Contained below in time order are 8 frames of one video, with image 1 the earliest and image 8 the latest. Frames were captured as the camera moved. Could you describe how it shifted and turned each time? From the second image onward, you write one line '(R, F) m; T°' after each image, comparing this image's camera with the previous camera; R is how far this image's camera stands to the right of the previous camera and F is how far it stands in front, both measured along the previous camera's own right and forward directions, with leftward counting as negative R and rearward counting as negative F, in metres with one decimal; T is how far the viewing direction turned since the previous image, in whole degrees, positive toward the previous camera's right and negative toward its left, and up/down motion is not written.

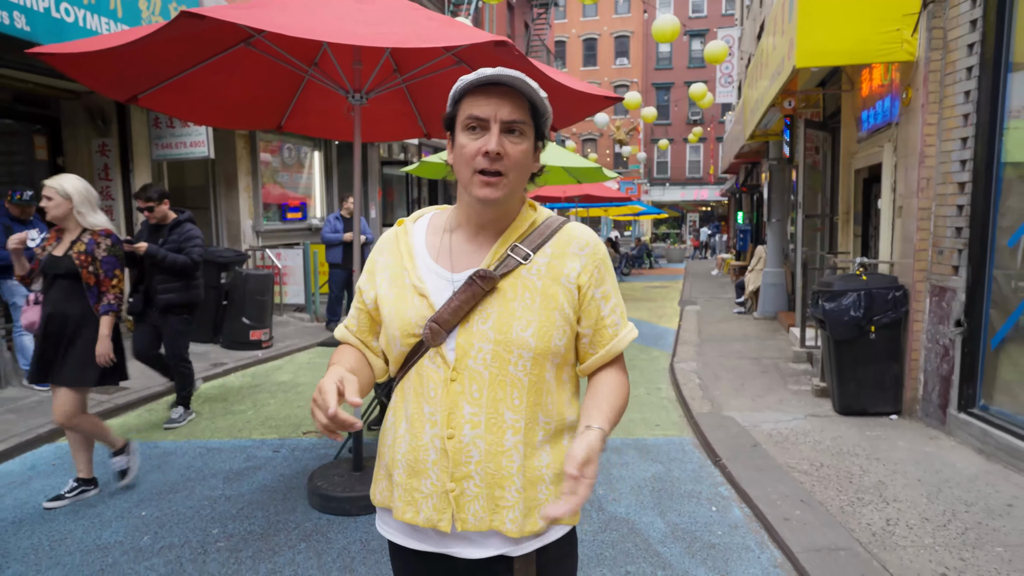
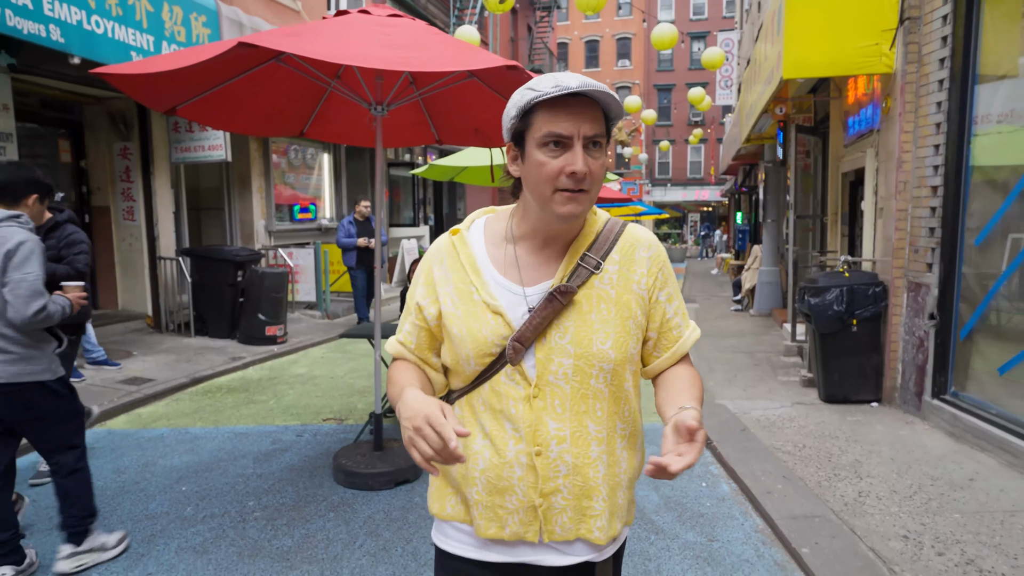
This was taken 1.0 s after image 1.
(0.0, -0.4) m; 0°
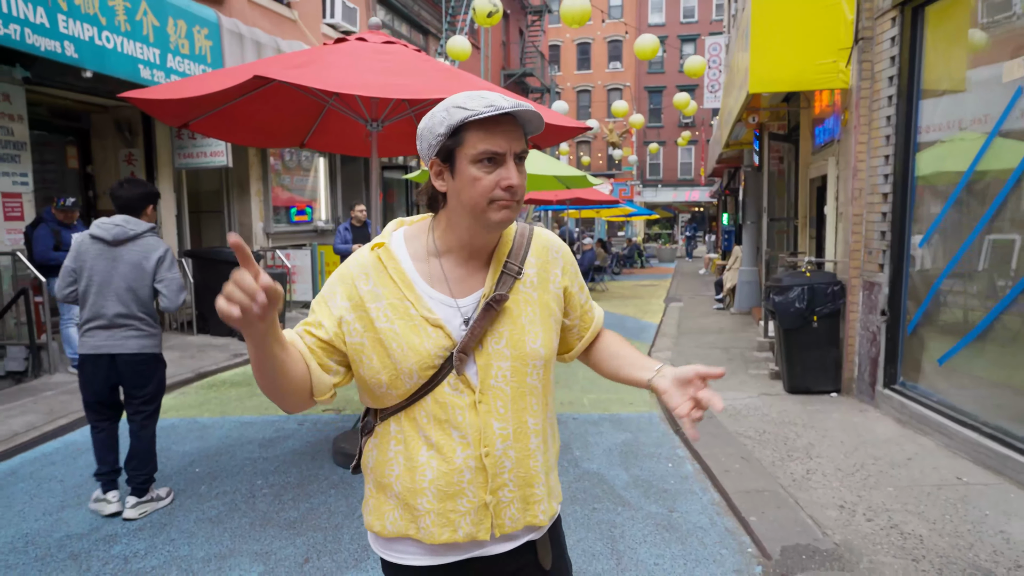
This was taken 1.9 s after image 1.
(+0.1, -0.4) m; +1°
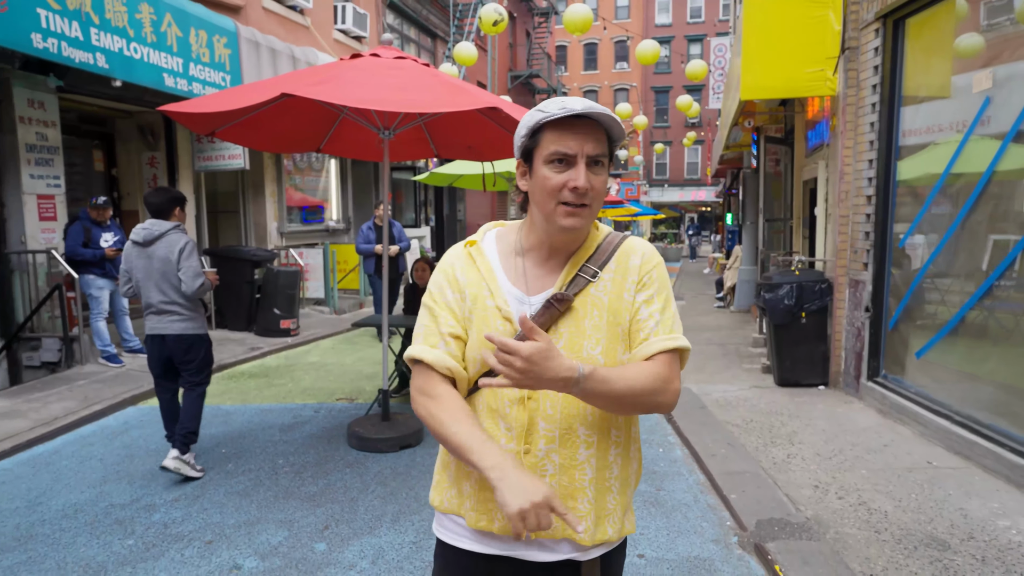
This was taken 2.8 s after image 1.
(0.0, -0.3) m; -1°
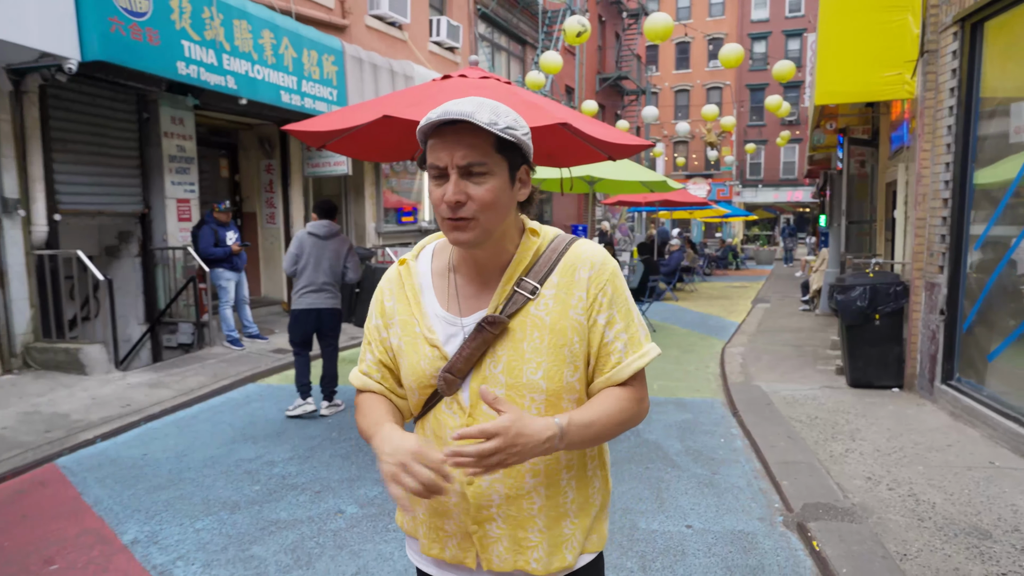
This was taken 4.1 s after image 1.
(+0.1, -0.5) m; -8°
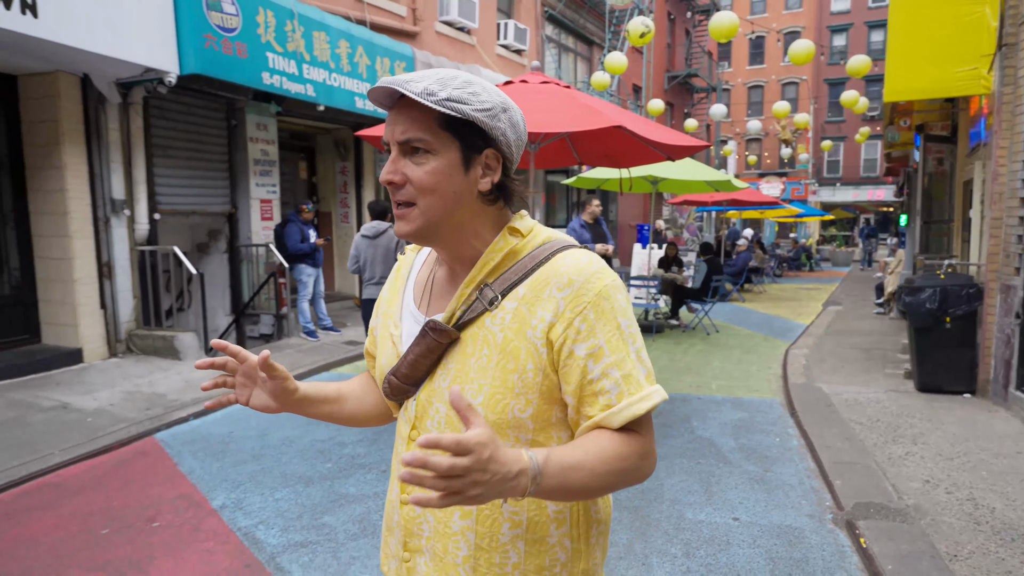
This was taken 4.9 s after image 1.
(+0.1, -0.2) m; -6°
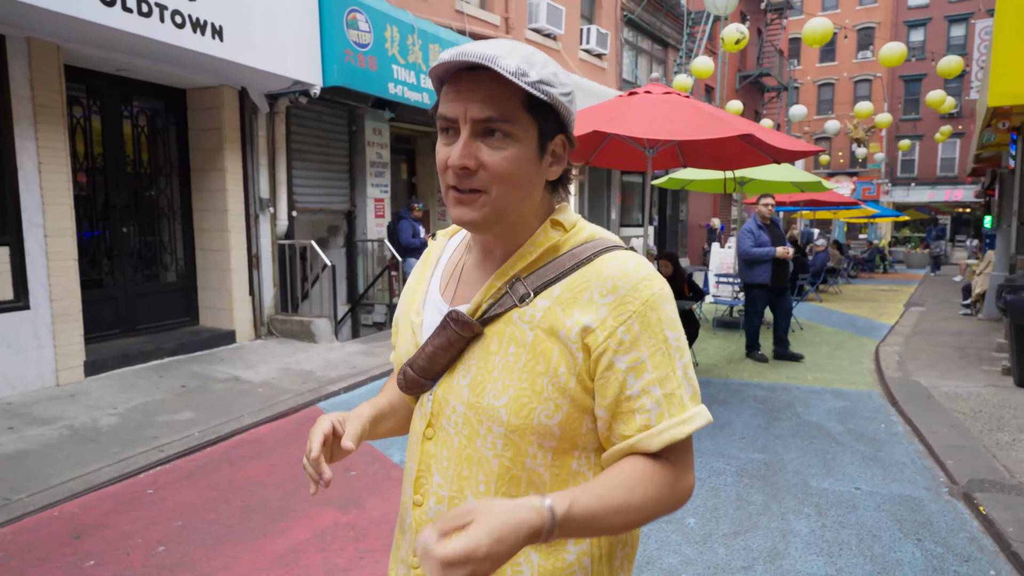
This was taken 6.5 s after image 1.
(-0.6, -0.6) m; -5°
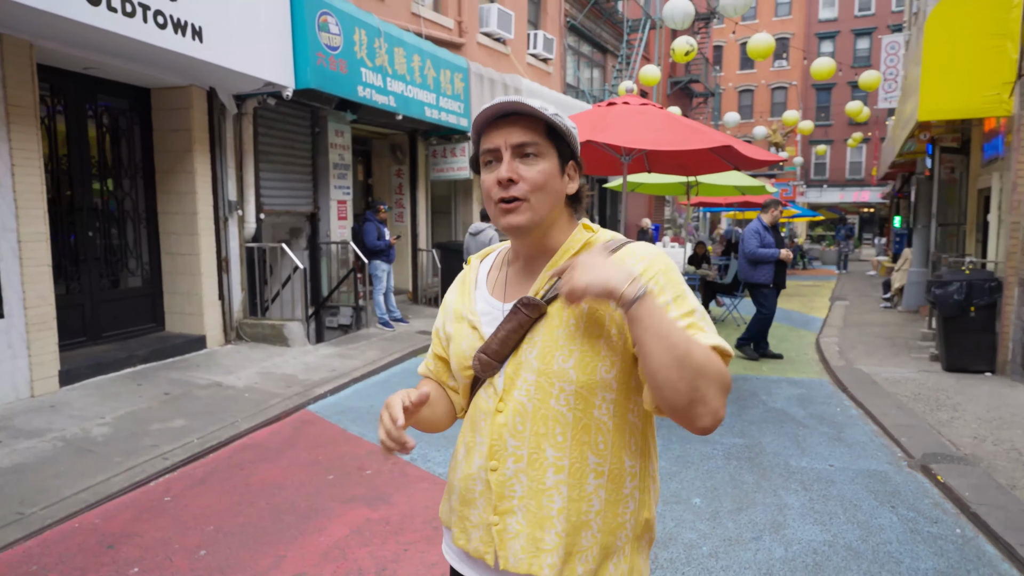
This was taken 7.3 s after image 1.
(-0.6, -0.2) m; +6°
